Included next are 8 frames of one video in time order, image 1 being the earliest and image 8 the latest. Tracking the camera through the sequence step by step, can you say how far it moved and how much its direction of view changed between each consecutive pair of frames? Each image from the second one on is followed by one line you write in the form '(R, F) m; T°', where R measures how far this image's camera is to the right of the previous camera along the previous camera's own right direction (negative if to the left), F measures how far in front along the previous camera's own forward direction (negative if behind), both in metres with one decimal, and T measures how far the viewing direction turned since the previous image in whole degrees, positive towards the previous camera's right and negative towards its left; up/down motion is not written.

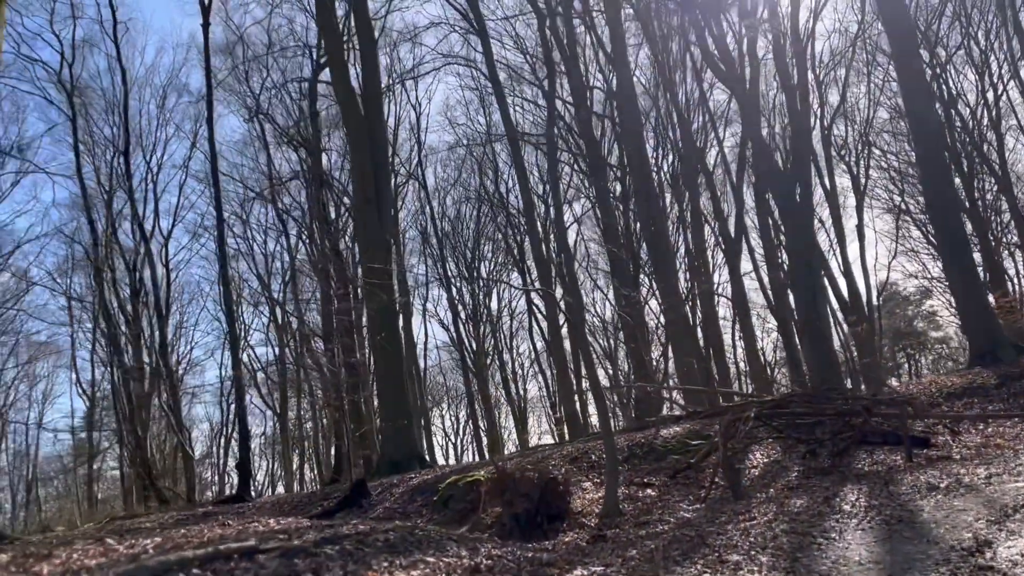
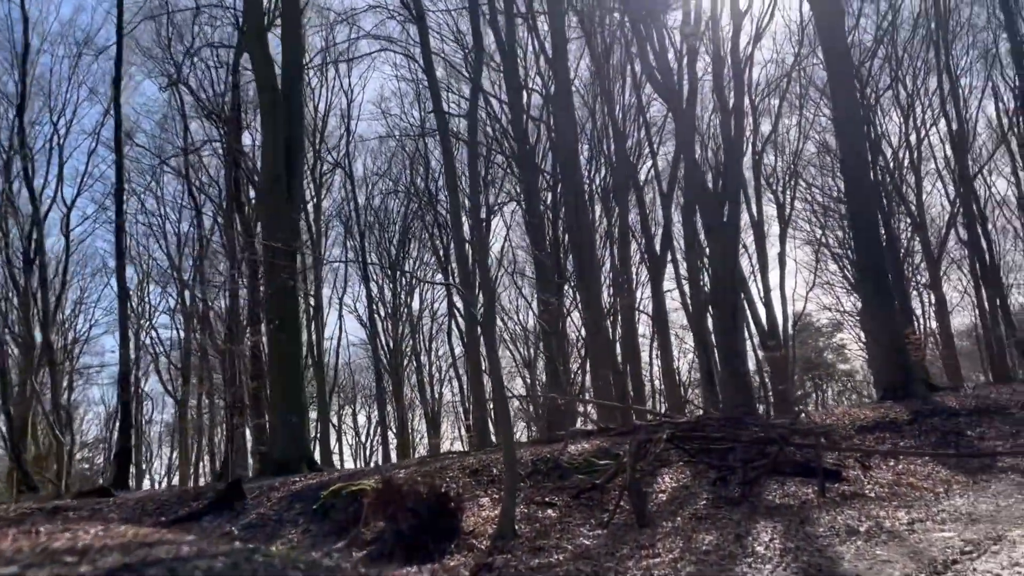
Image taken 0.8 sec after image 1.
(+0.1, +0.6) m; +5°
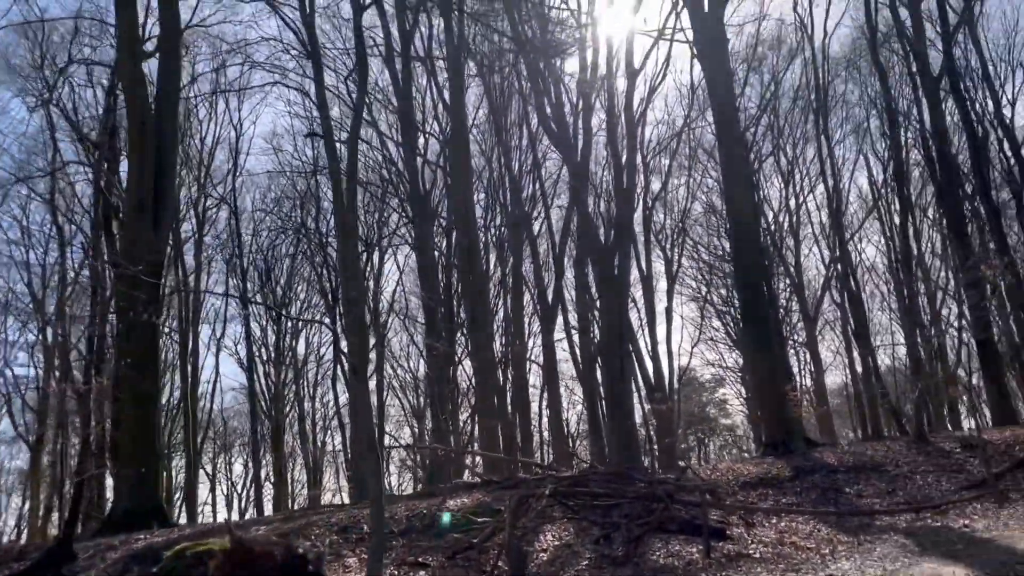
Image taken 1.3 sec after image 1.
(+0.1, +0.4) m; +7°
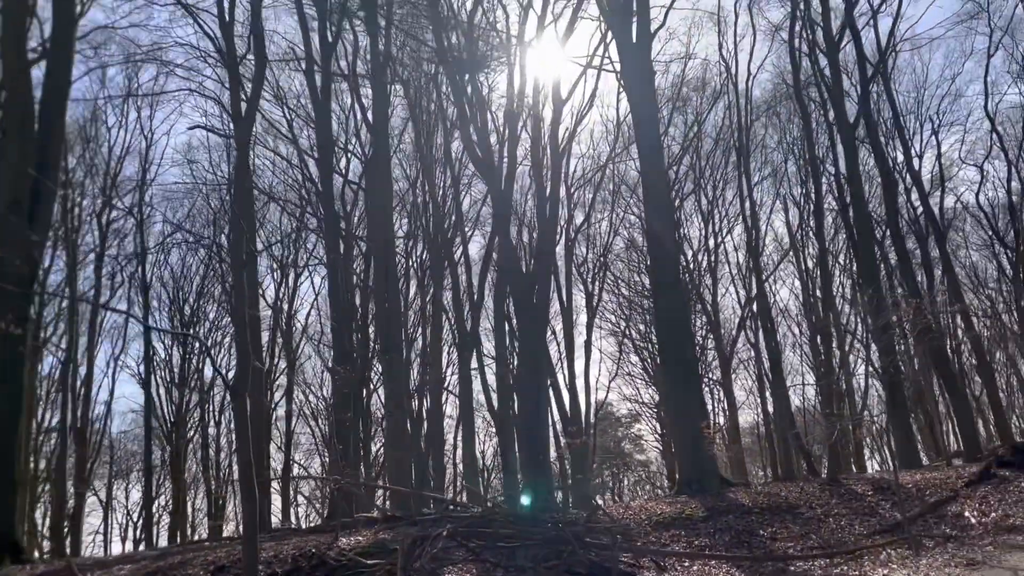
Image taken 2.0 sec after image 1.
(+0.1, +0.5) m; +5°
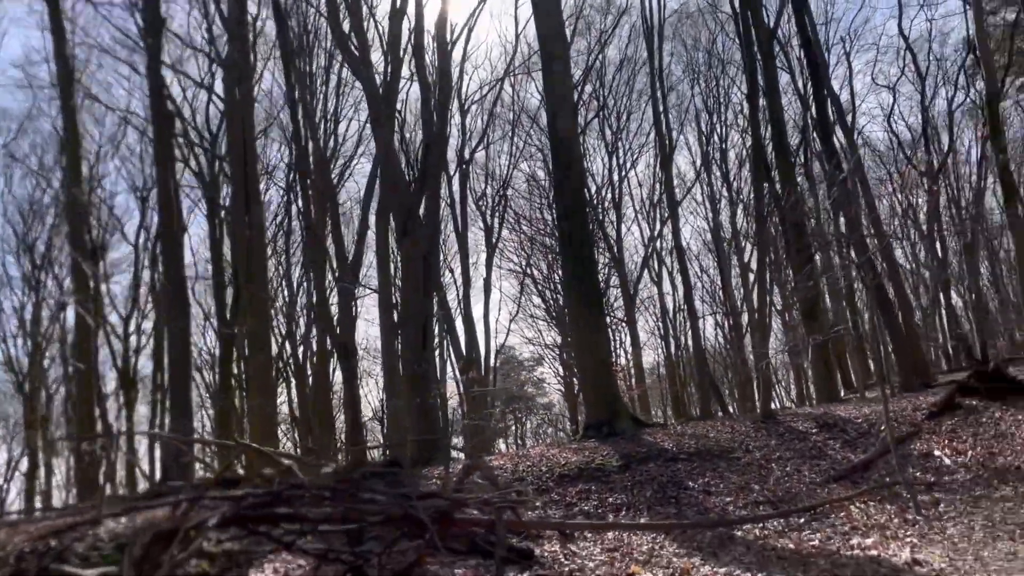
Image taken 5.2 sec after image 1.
(+0.3, +2.1) m; +7°
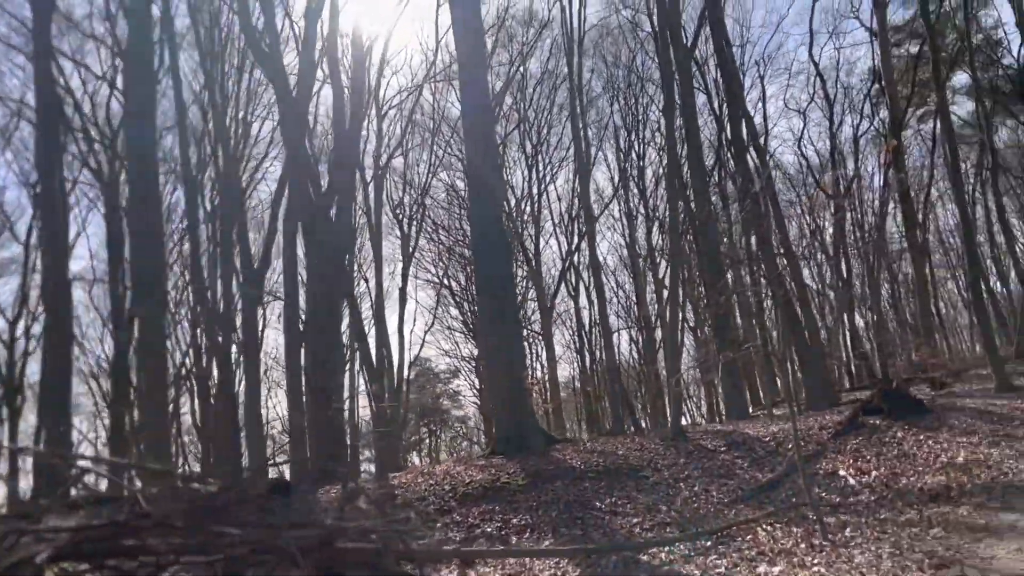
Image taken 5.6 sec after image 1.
(+0.1, +0.3) m; +6°
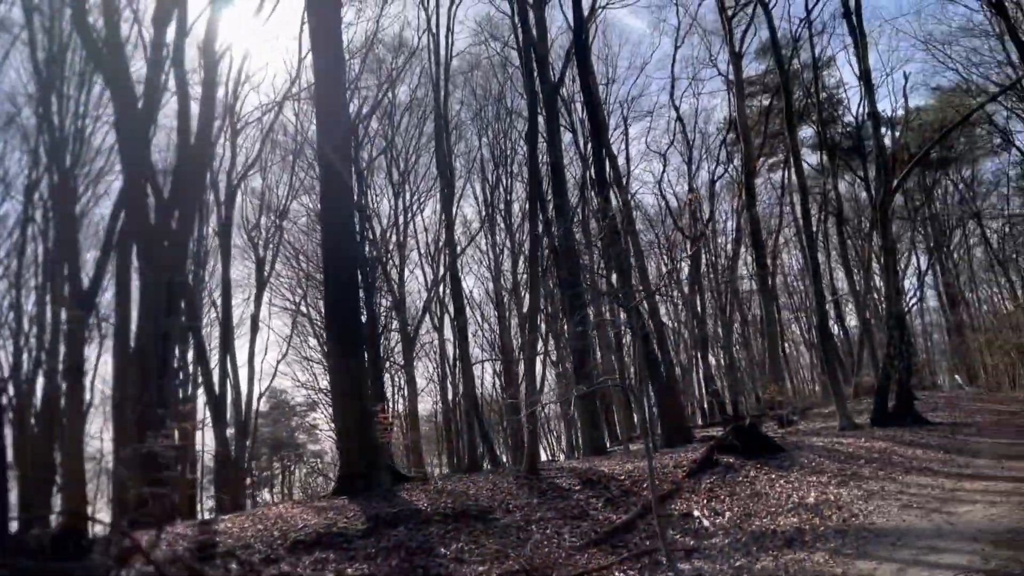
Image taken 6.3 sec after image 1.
(+0.2, +0.4) m; +9°
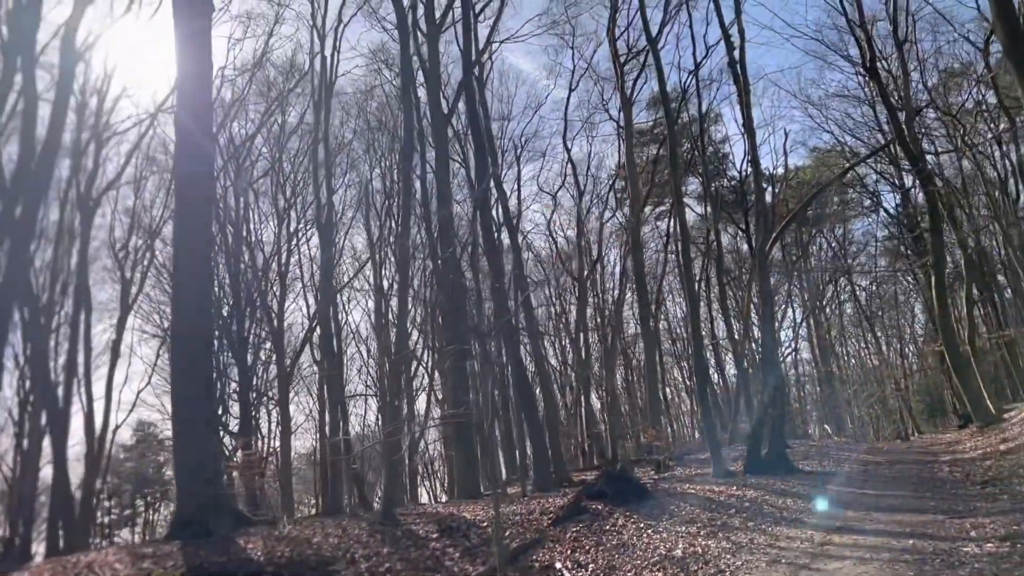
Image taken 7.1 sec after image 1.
(+0.3, +0.5) m; +7°
